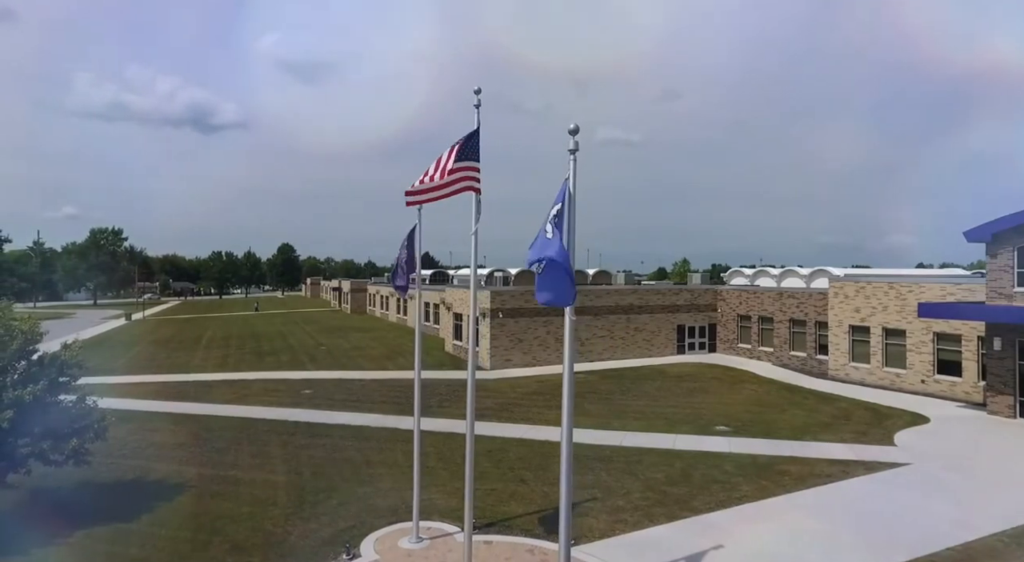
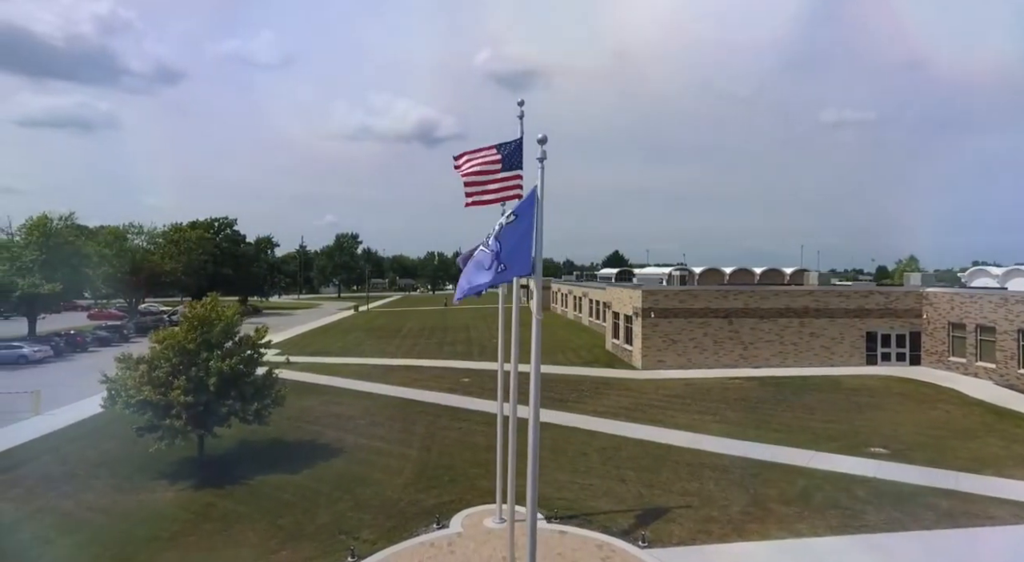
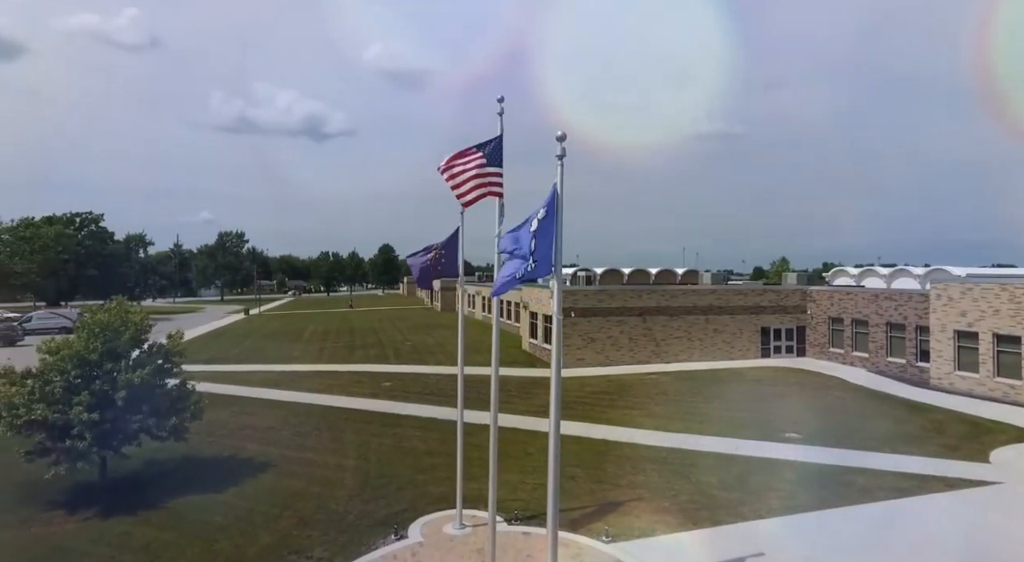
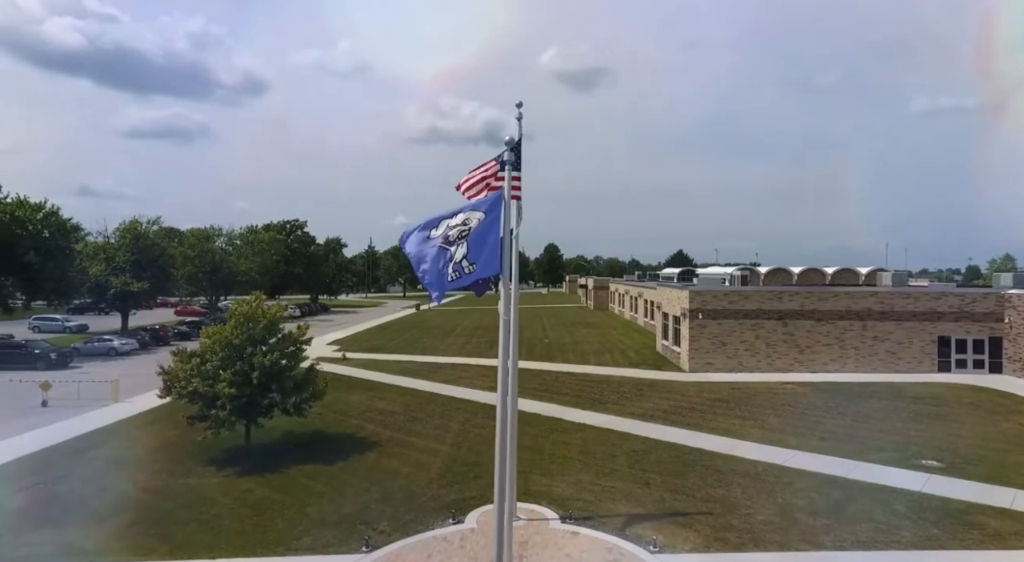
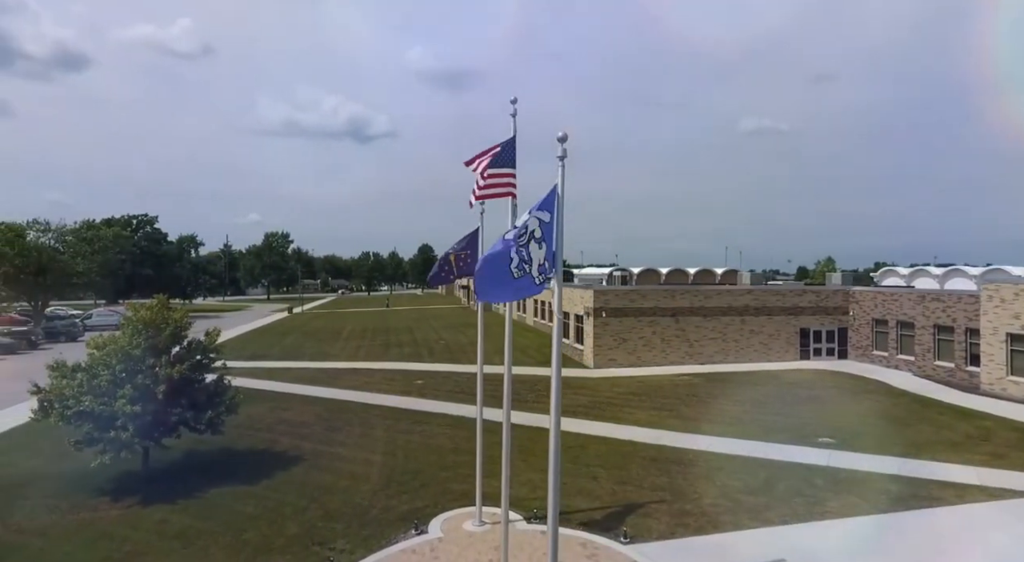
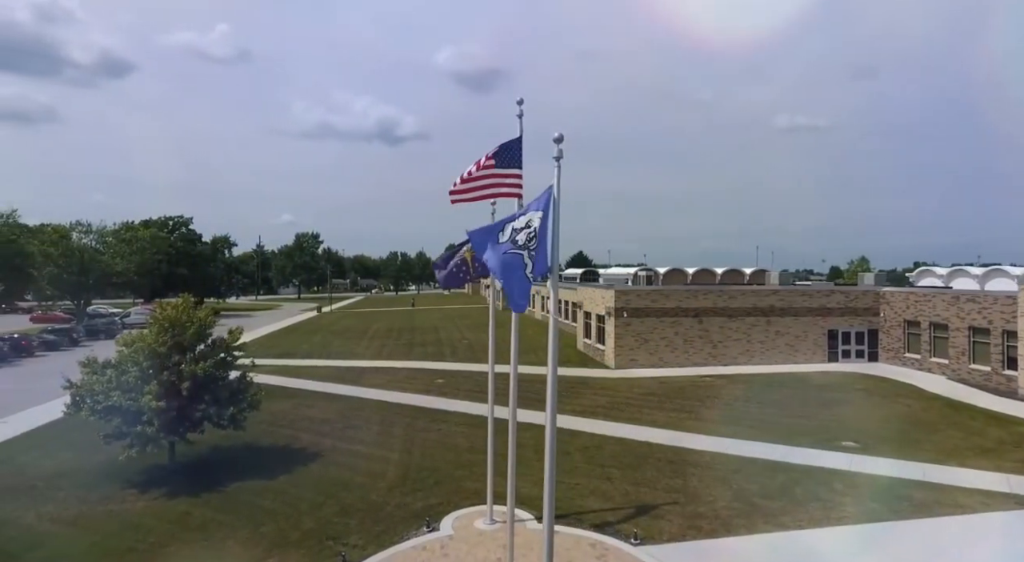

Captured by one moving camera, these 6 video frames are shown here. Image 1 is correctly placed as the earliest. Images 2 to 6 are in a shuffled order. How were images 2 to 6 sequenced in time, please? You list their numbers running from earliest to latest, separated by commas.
3, 5, 6, 2, 4
